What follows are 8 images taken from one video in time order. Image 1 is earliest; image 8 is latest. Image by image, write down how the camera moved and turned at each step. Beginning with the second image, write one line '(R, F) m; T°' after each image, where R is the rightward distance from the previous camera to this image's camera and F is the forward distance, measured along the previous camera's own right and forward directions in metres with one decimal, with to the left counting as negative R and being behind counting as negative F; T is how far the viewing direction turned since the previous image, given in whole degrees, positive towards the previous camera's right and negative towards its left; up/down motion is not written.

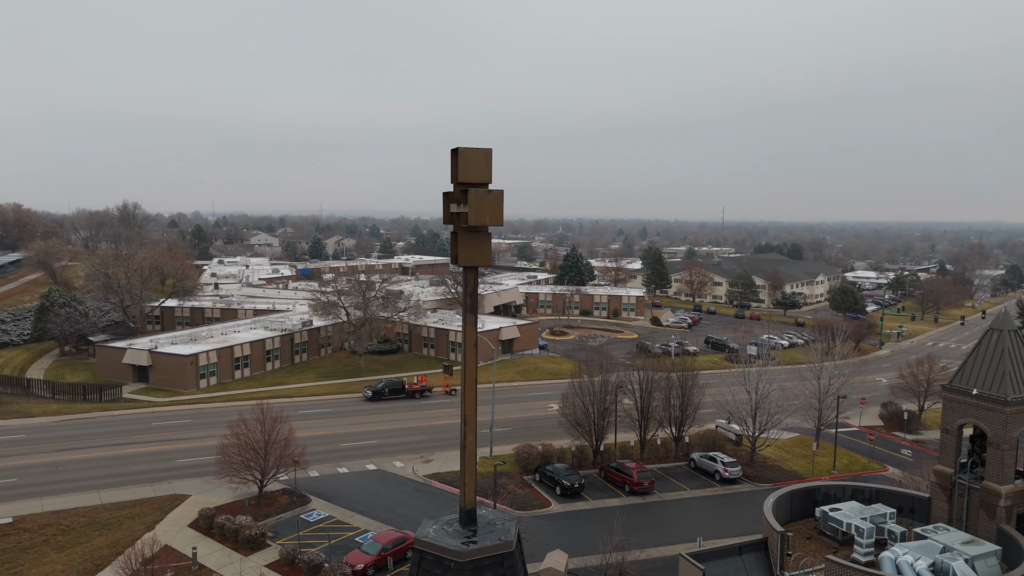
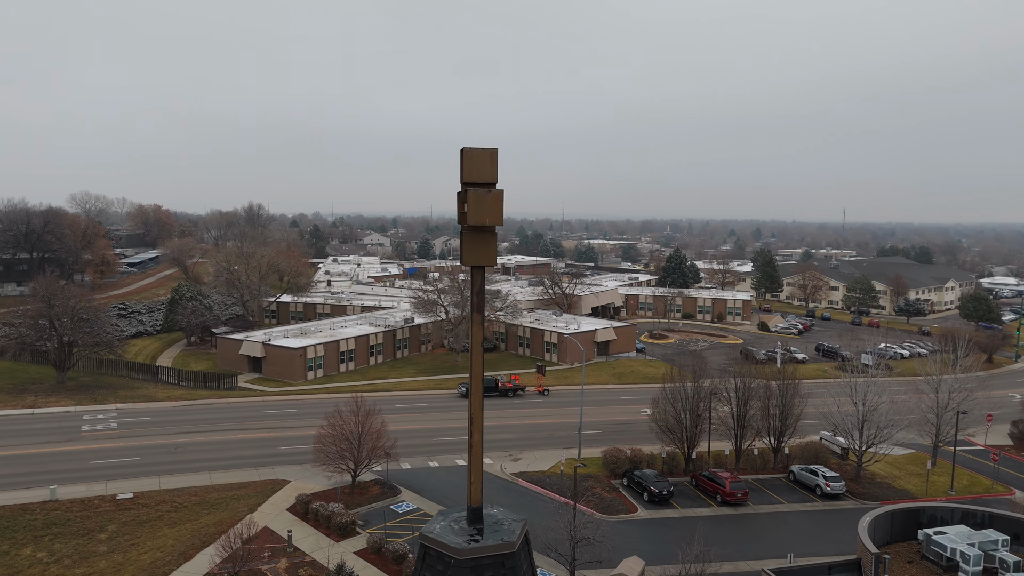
(+0.5, +0.1) m; -8°
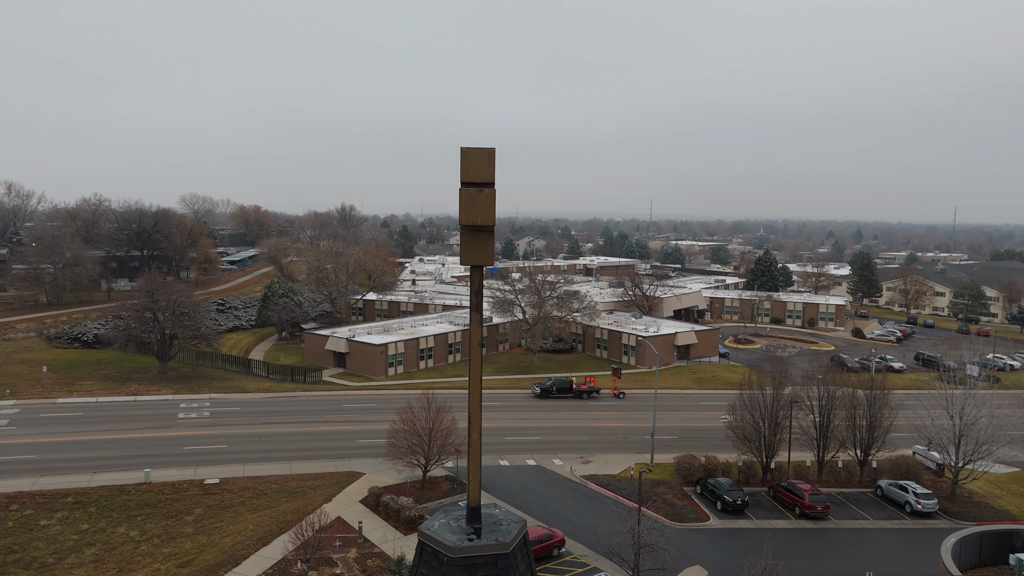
(+0.5, 0.0) m; -7°
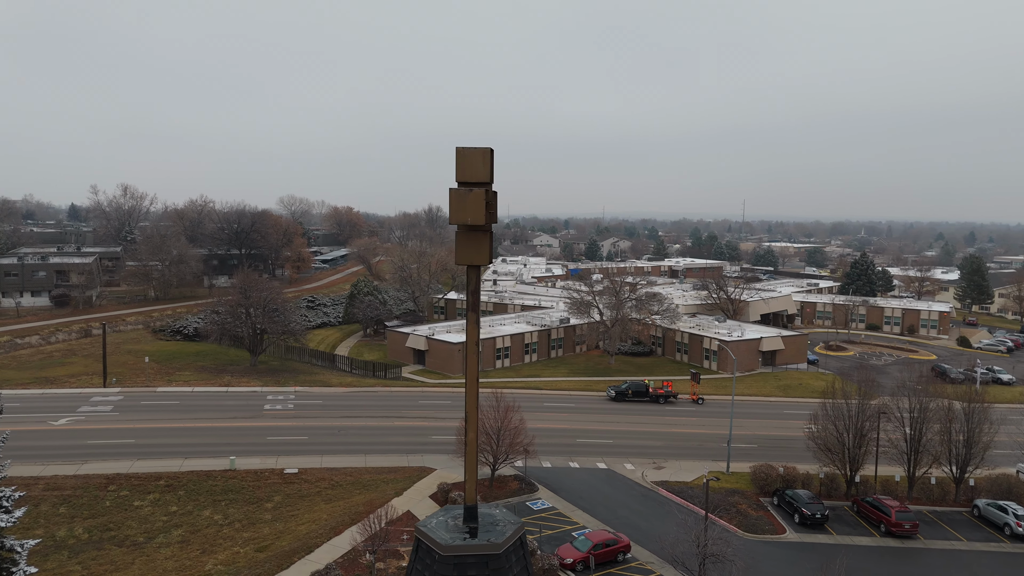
(+0.5, 0.0) m; -7°
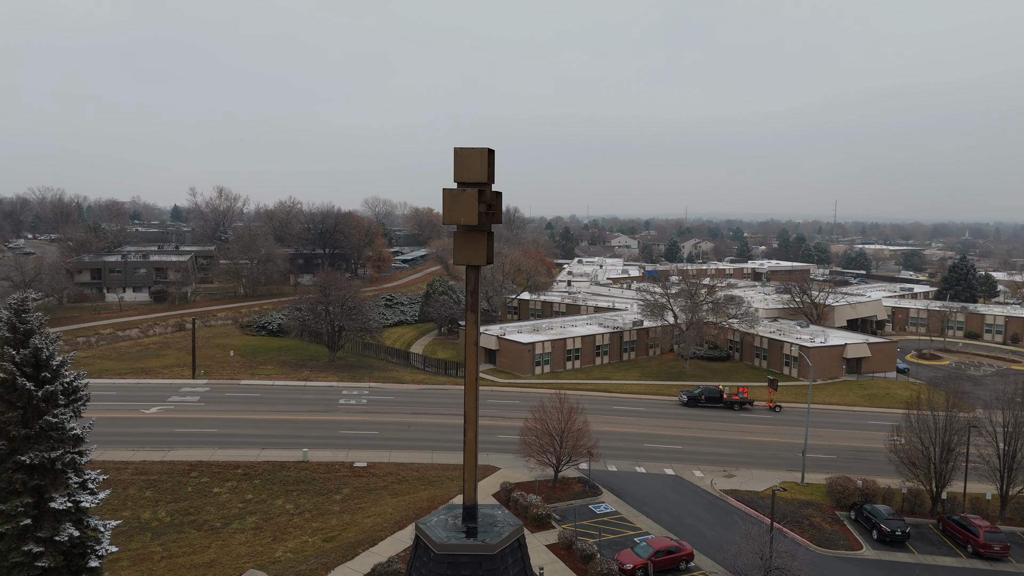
(+0.4, 0.0) m; -6°
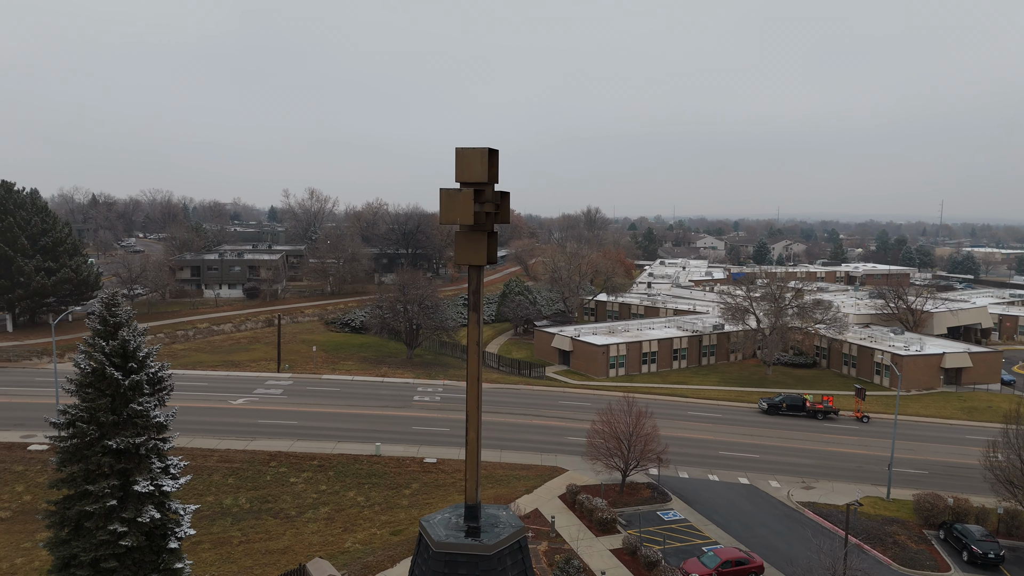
(+0.4, 0.0) m; -6°
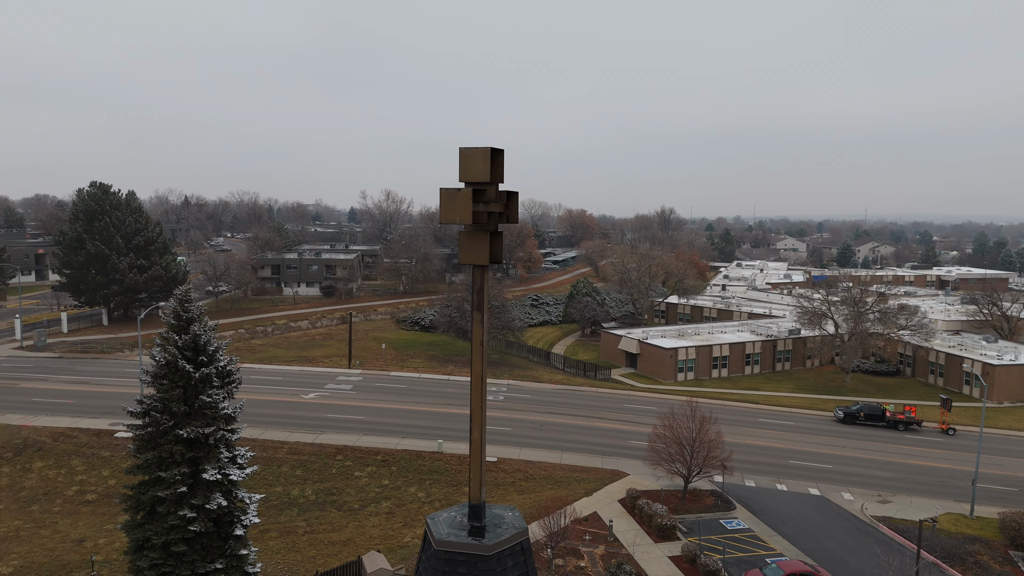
(+0.4, 0.0) m; -6°
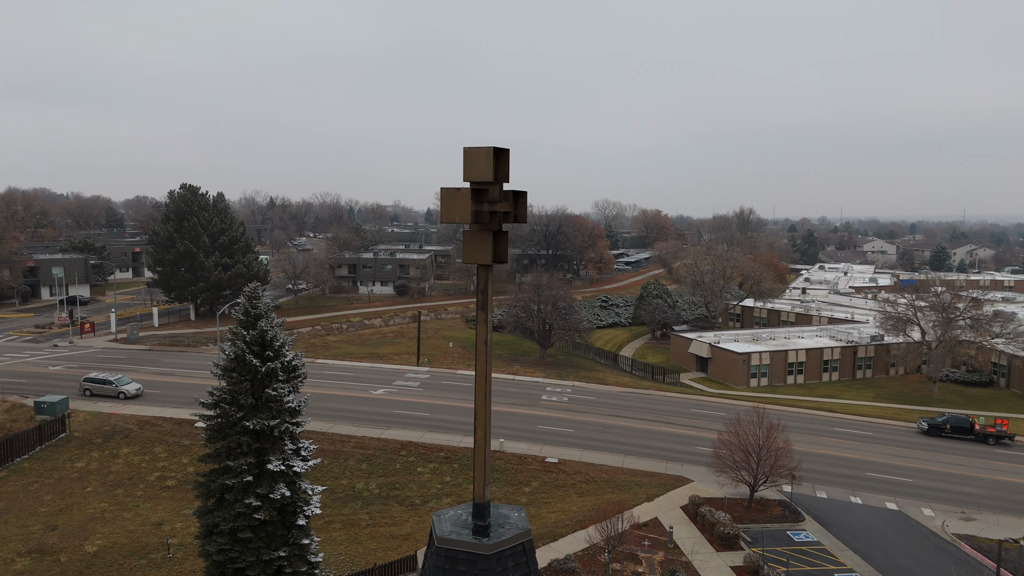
(+0.4, 0.0) m; -6°
